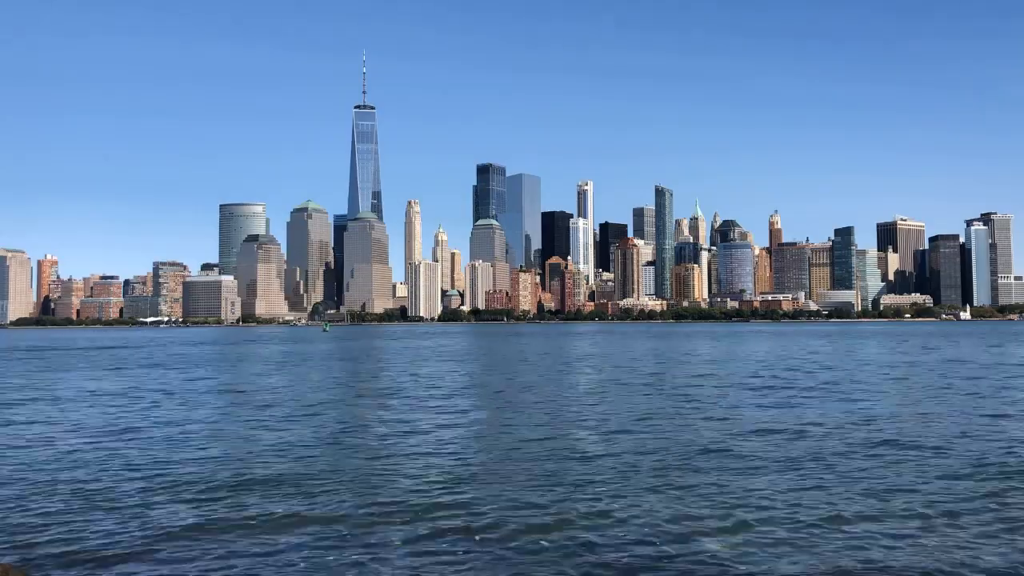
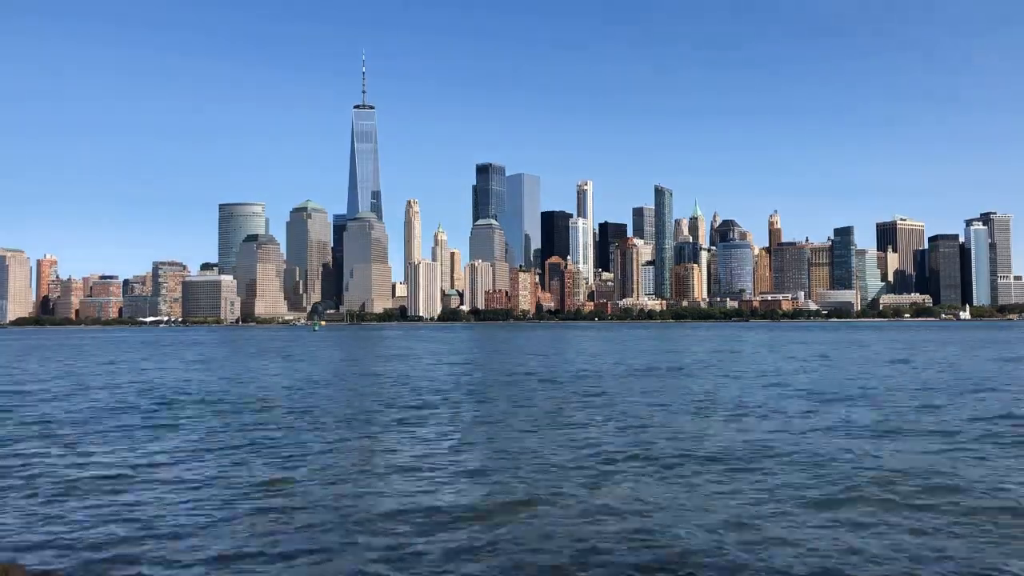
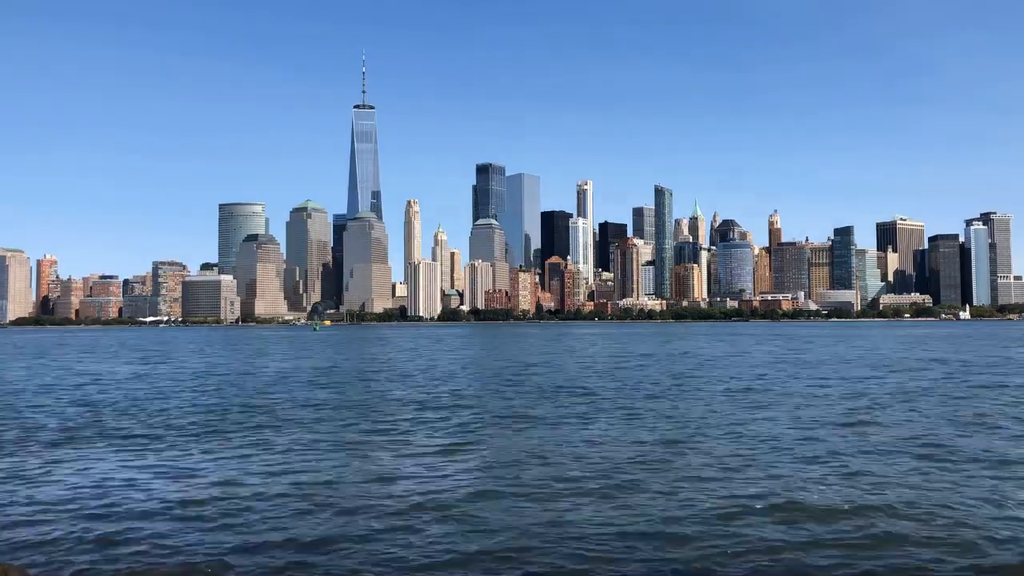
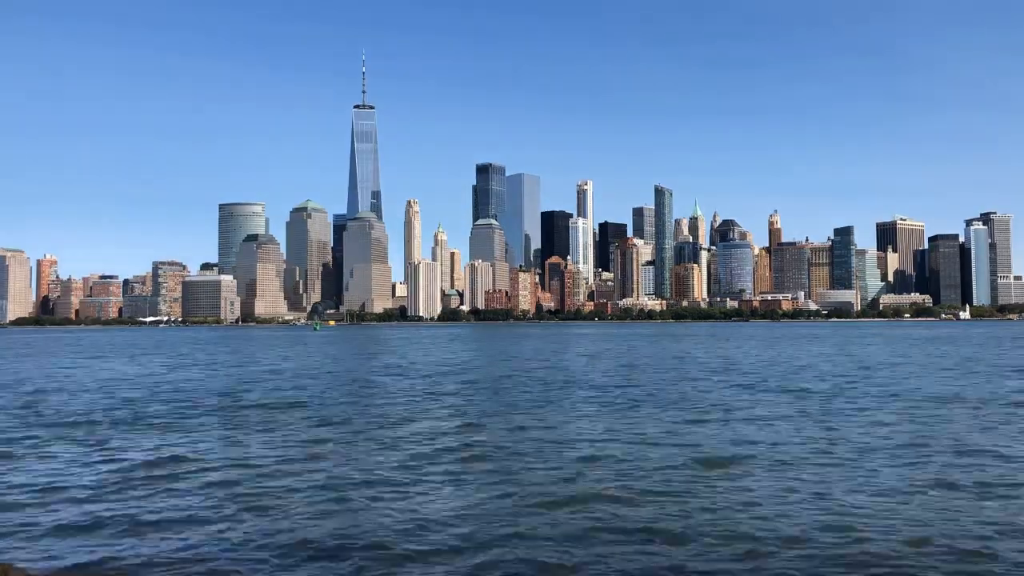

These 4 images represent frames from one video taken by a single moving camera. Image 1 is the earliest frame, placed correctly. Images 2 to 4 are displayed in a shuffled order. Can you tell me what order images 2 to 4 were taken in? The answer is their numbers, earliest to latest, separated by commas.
3, 4, 2
